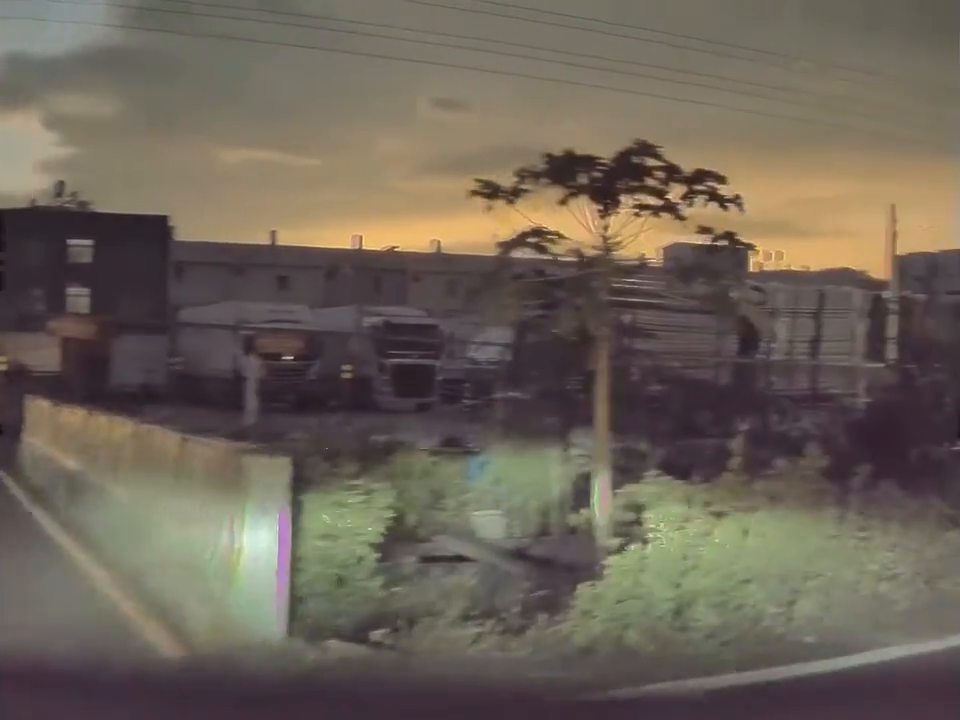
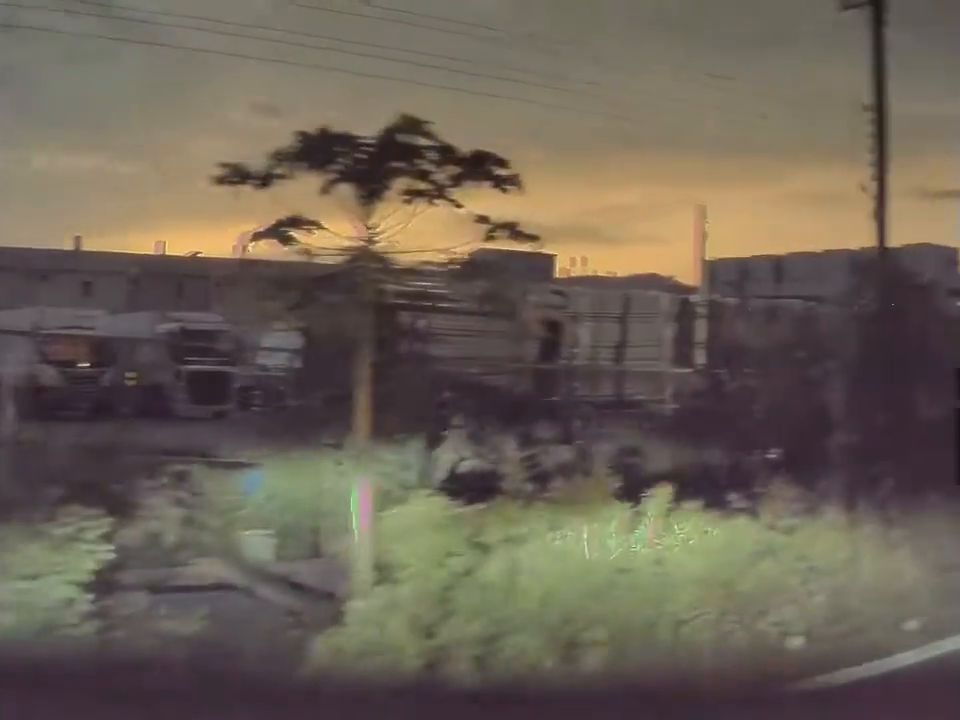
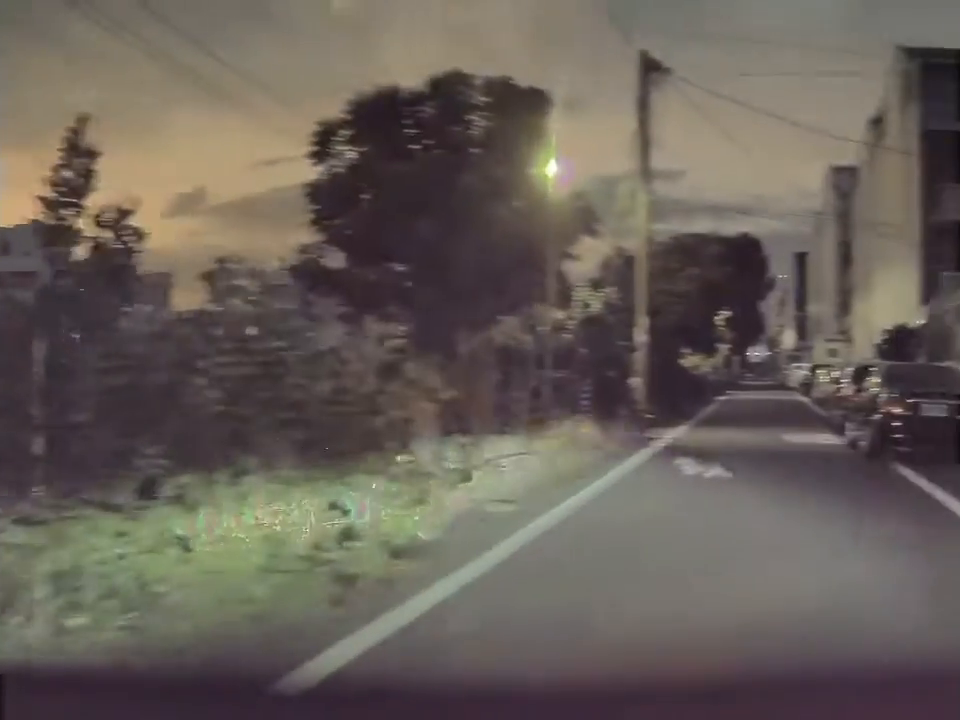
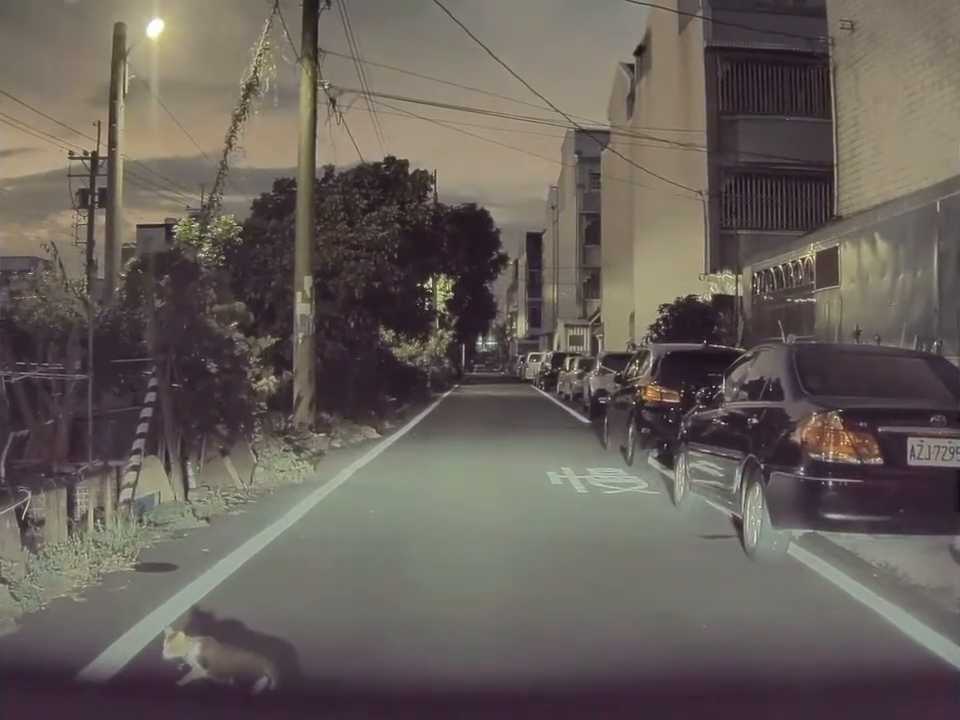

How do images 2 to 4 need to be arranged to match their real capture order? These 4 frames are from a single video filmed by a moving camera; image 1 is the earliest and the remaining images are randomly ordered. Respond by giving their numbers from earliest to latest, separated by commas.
2, 3, 4
